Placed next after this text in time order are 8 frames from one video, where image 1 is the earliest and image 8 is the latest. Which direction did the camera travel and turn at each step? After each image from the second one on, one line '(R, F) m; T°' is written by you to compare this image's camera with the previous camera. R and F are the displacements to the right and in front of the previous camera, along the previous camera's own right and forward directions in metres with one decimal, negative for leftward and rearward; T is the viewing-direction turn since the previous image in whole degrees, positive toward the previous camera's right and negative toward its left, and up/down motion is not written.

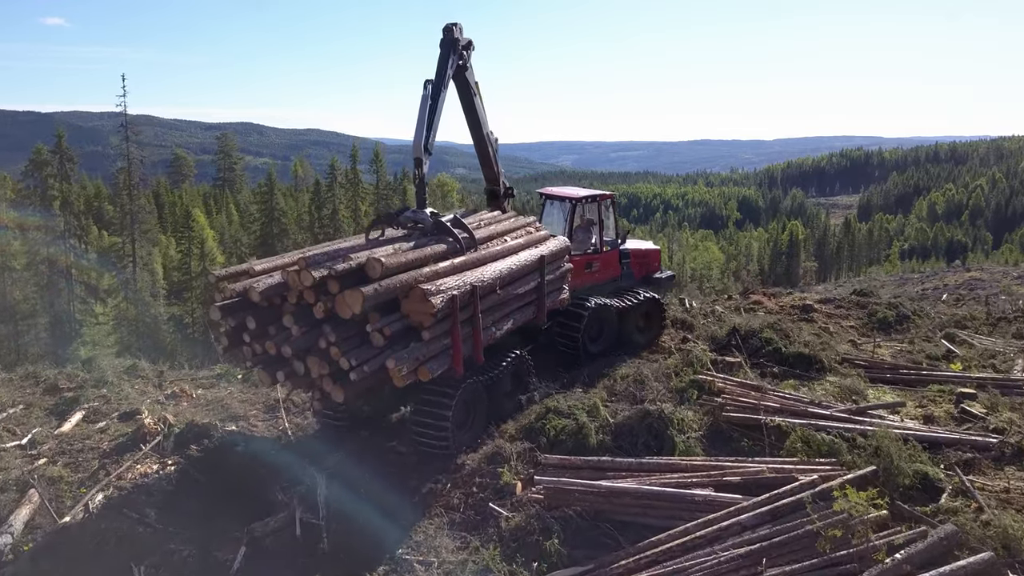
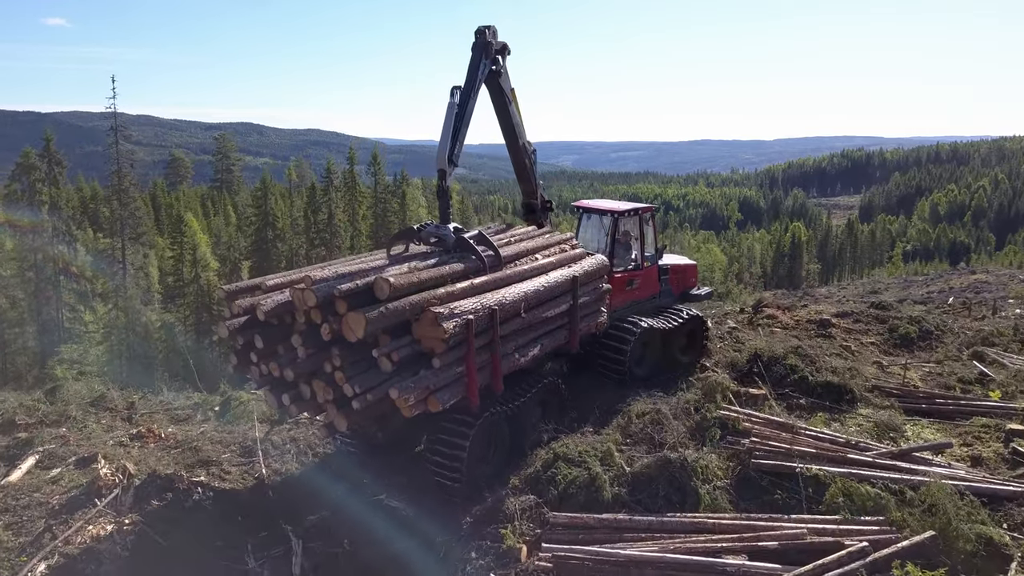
(0.0, +1.0) m; 0°
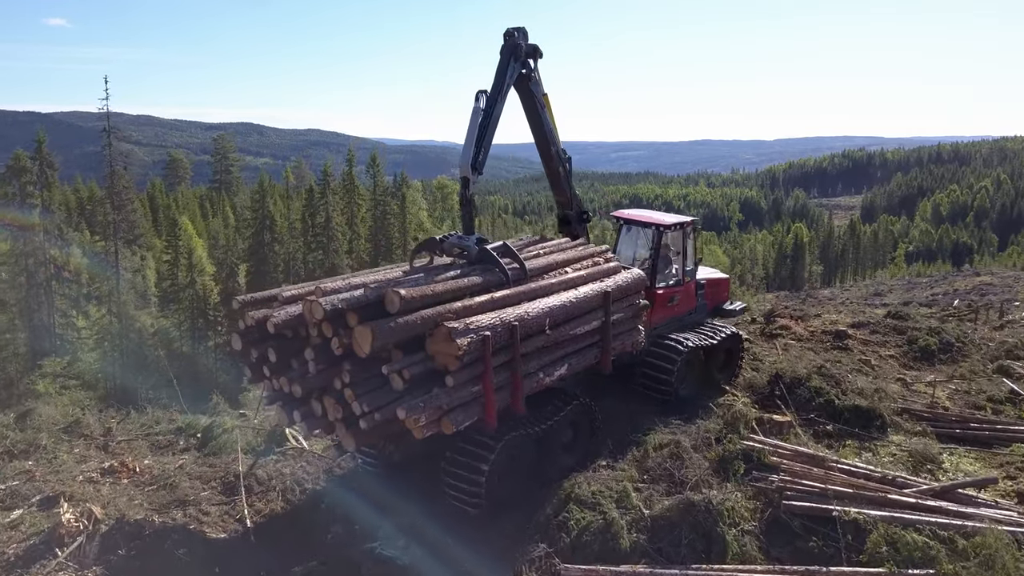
(-0.1, +0.8) m; 0°
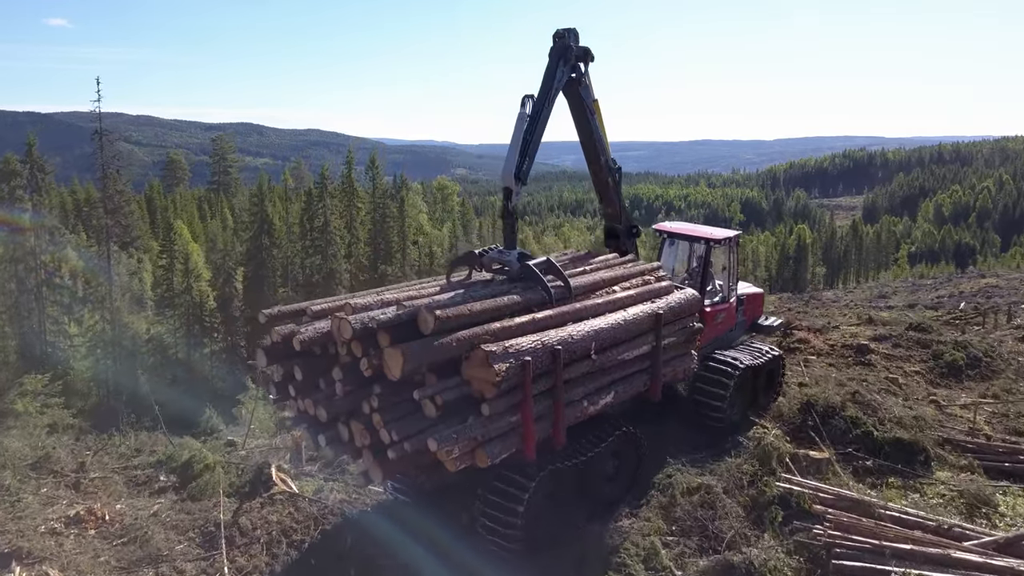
(-0.1, +0.9) m; 0°
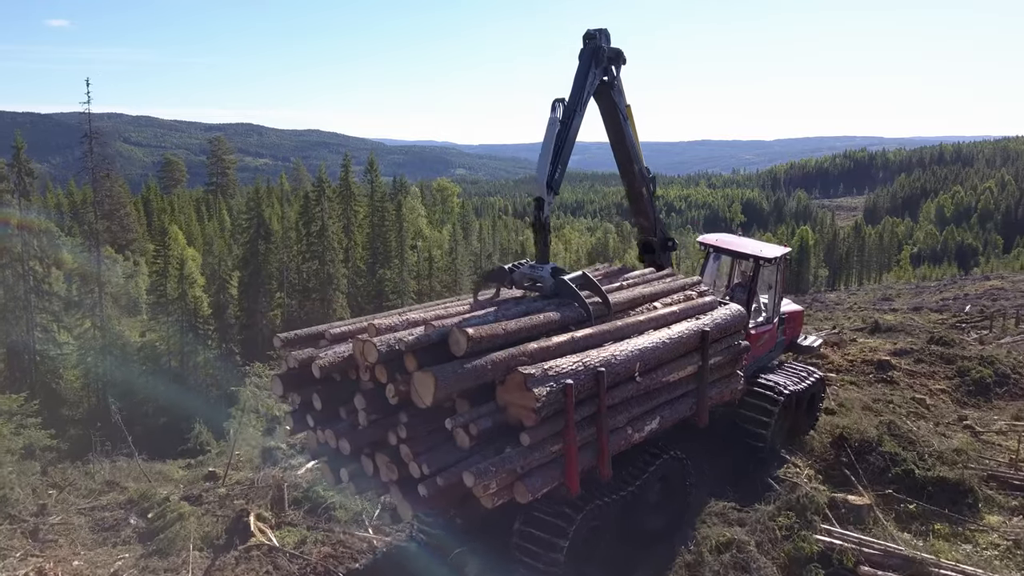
(-0.1, +0.9) m; 0°
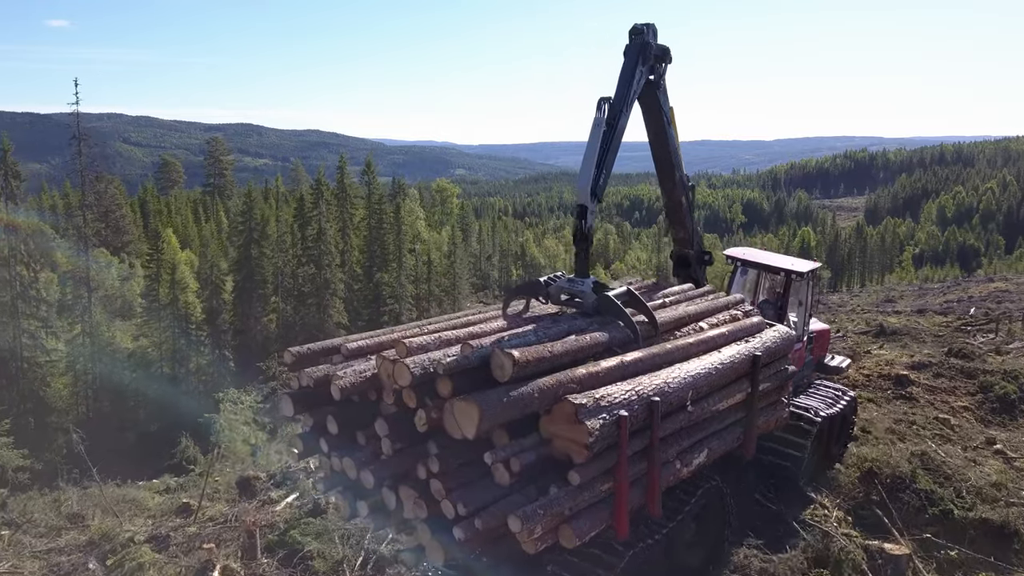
(0.0, +0.8) m; 0°
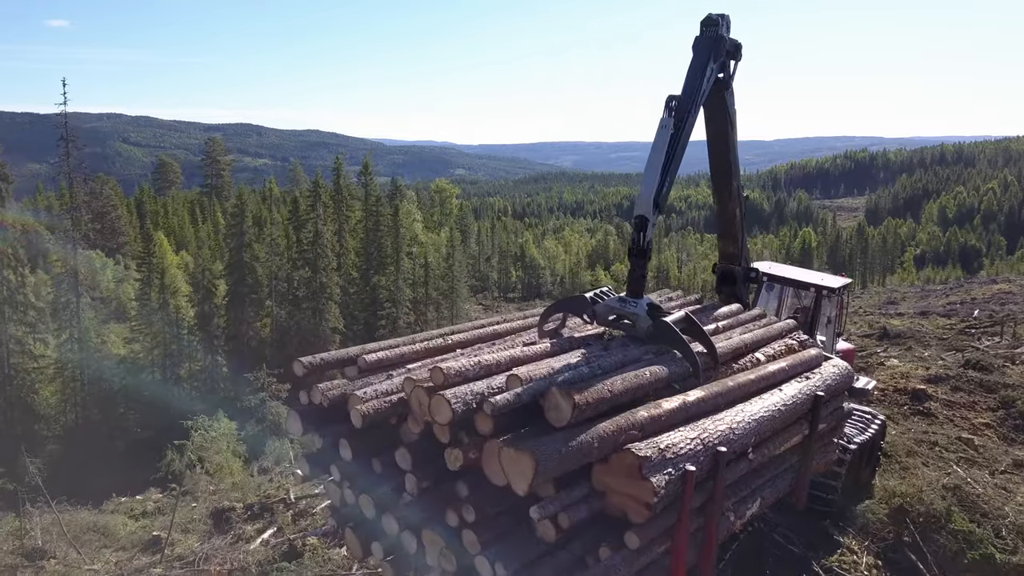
(+0.1, +0.8) m; 0°
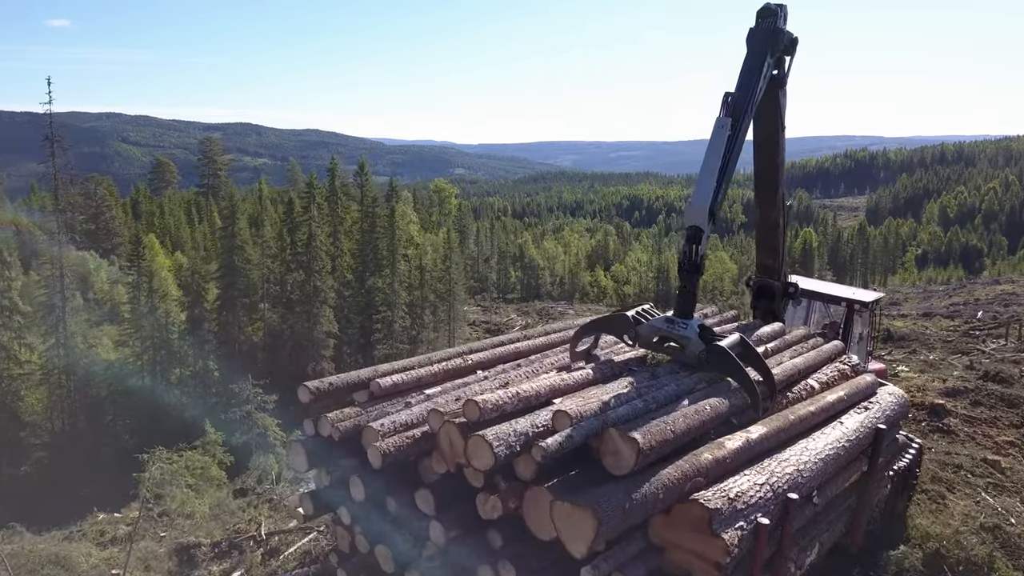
(+0.1, +0.8) m; 0°
